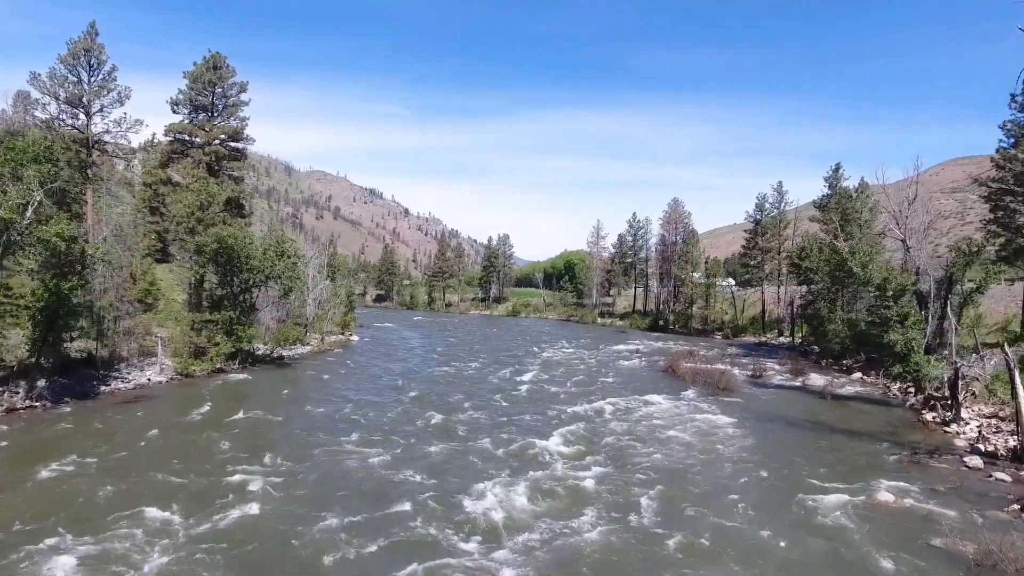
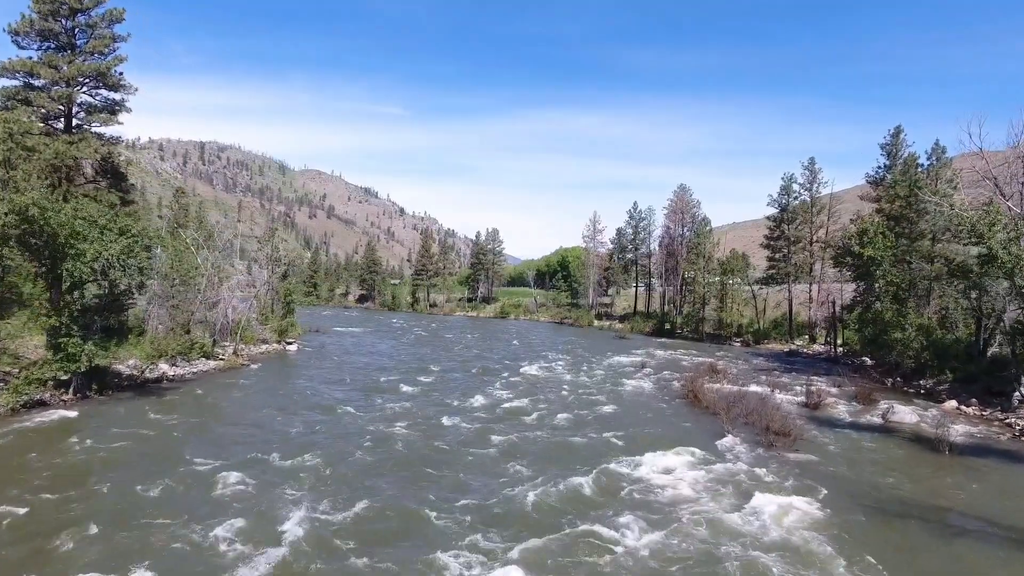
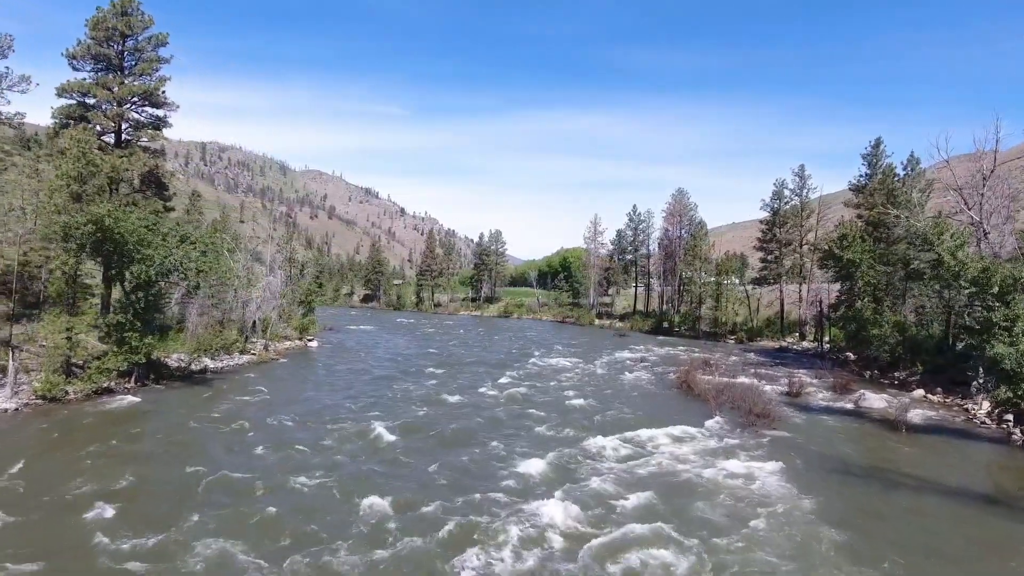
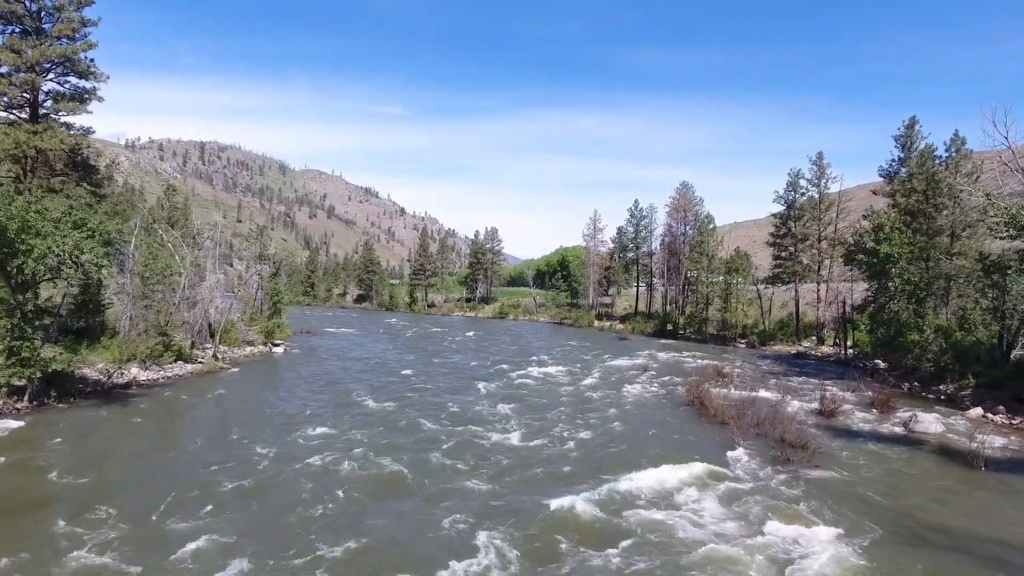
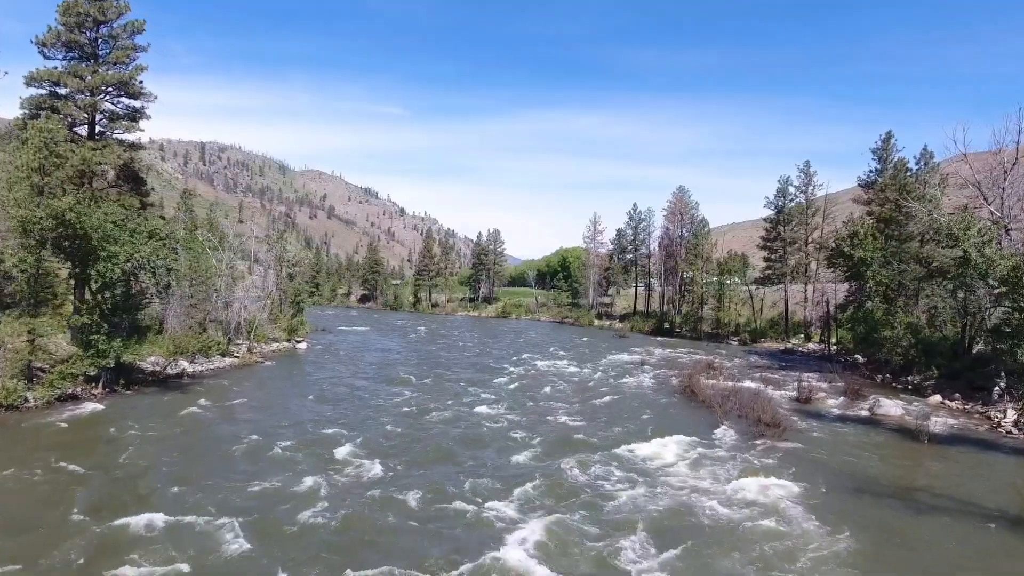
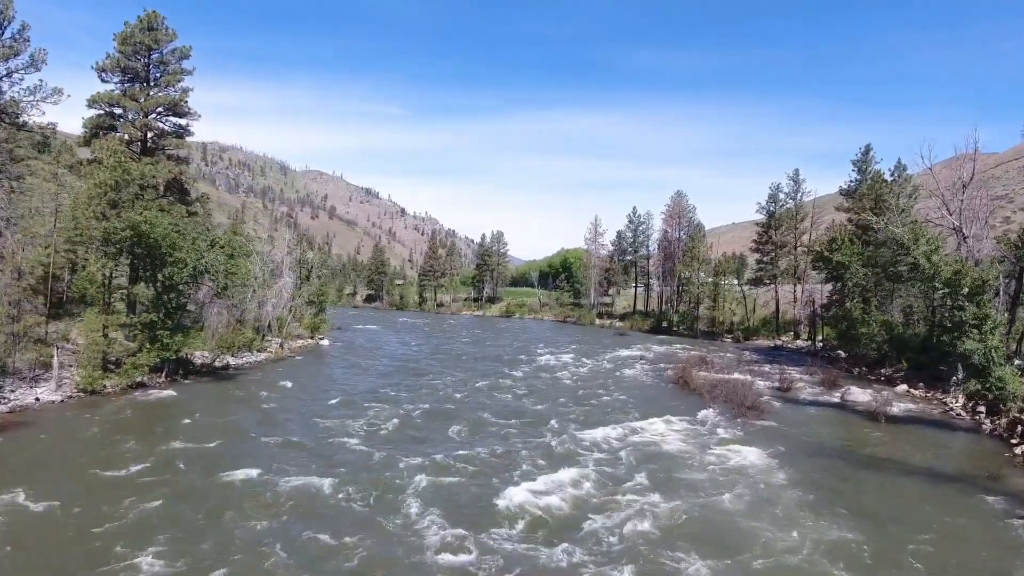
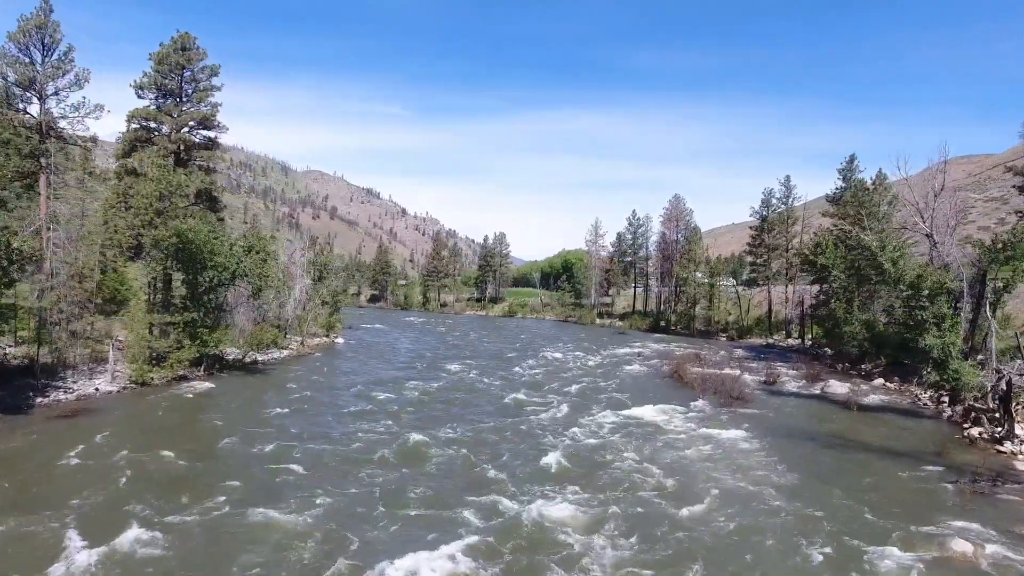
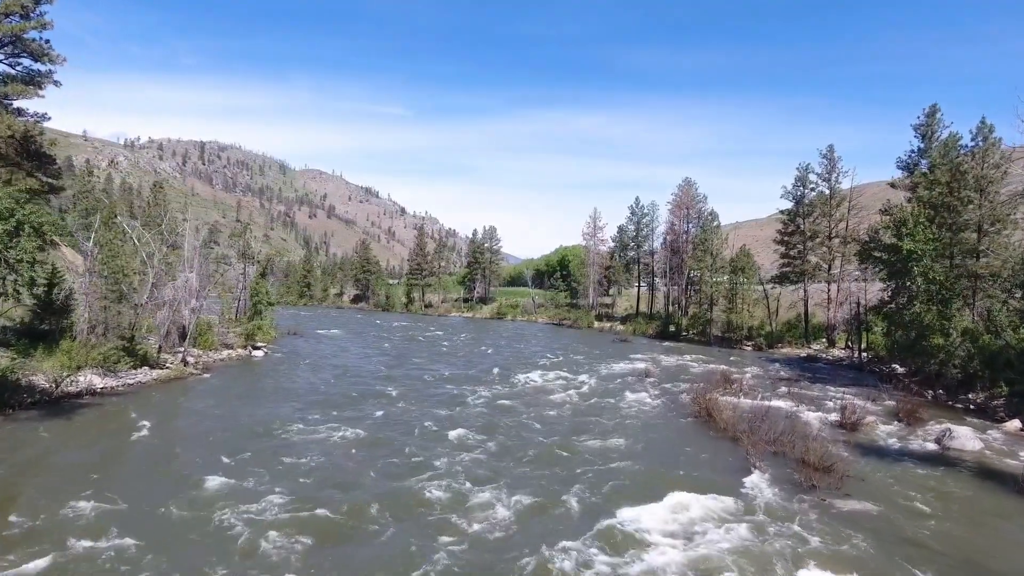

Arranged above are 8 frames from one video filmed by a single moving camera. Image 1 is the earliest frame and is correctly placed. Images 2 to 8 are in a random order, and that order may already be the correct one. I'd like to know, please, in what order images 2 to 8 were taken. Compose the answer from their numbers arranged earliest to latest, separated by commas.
7, 6, 3, 5, 2, 4, 8
